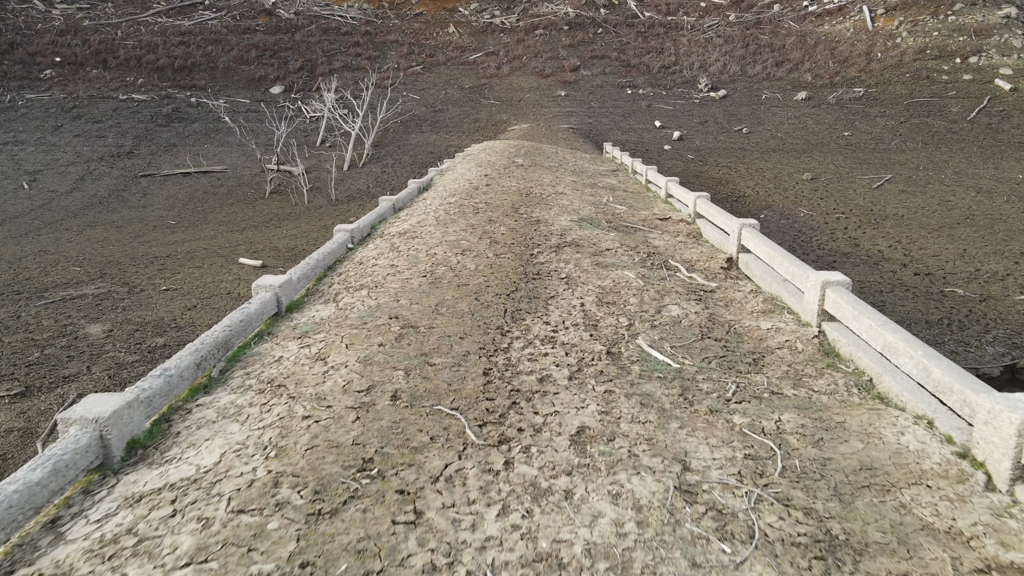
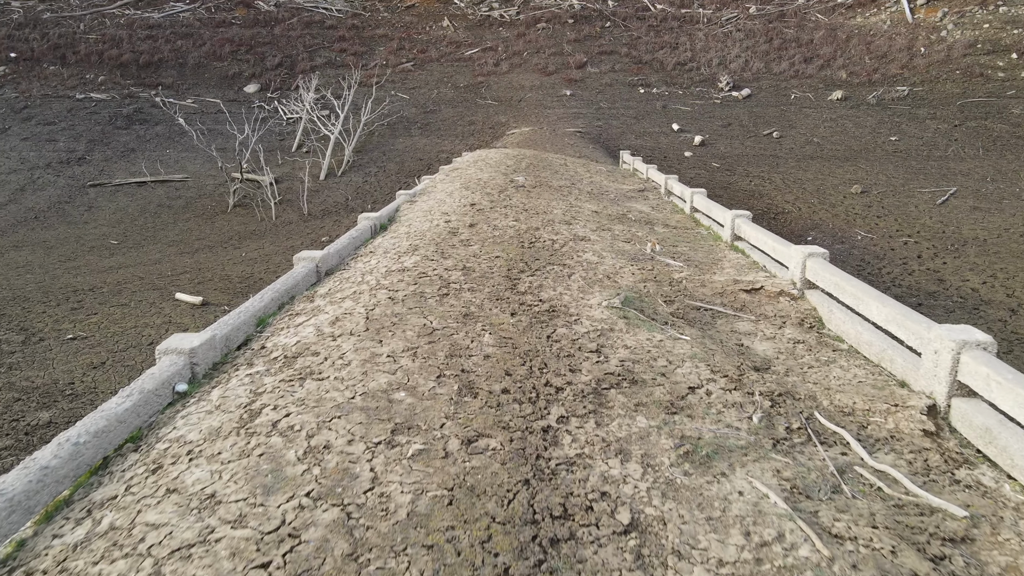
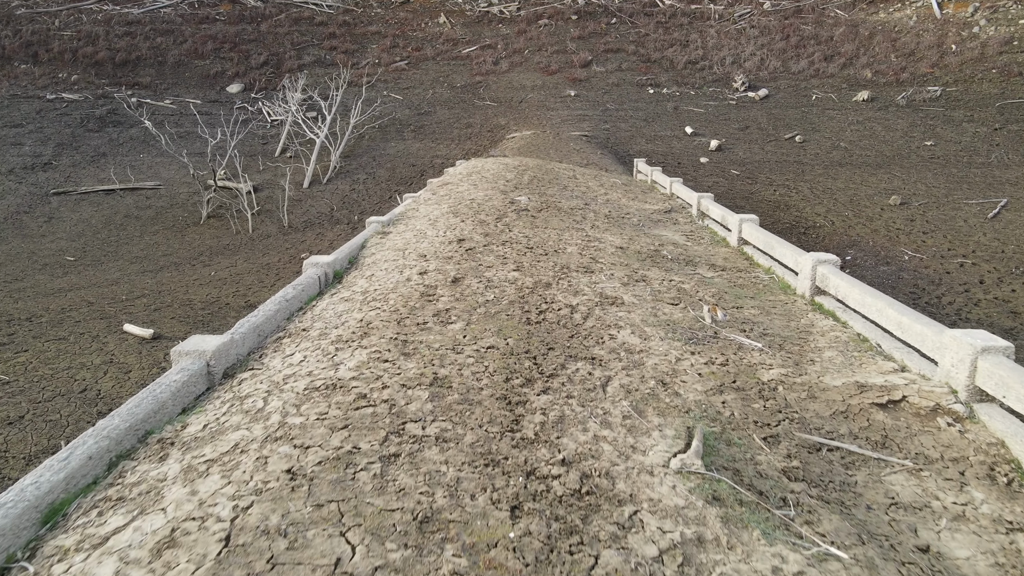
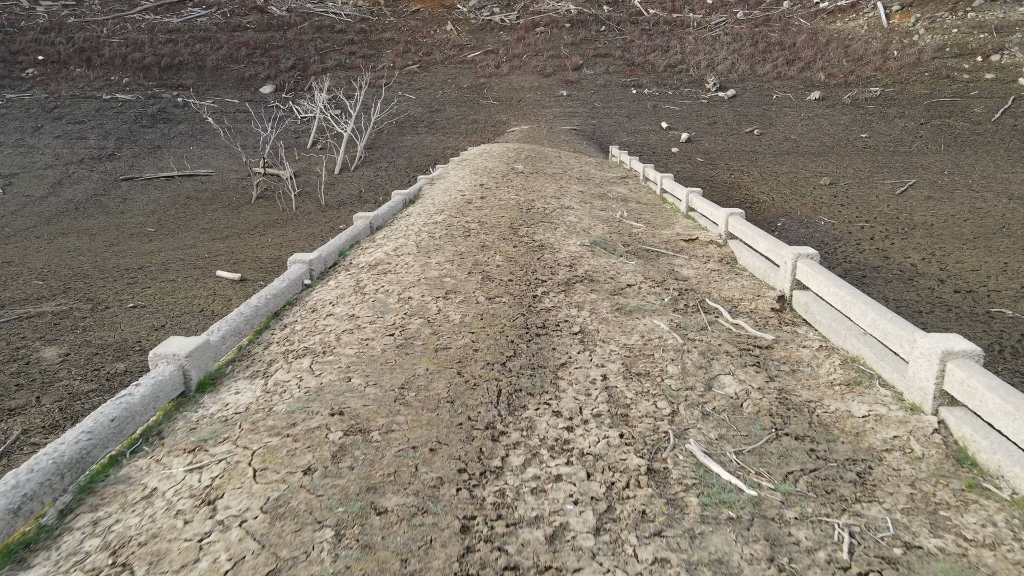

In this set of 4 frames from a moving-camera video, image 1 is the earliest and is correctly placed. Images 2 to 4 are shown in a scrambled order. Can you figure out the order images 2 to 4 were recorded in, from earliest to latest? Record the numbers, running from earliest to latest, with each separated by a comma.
4, 2, 3
